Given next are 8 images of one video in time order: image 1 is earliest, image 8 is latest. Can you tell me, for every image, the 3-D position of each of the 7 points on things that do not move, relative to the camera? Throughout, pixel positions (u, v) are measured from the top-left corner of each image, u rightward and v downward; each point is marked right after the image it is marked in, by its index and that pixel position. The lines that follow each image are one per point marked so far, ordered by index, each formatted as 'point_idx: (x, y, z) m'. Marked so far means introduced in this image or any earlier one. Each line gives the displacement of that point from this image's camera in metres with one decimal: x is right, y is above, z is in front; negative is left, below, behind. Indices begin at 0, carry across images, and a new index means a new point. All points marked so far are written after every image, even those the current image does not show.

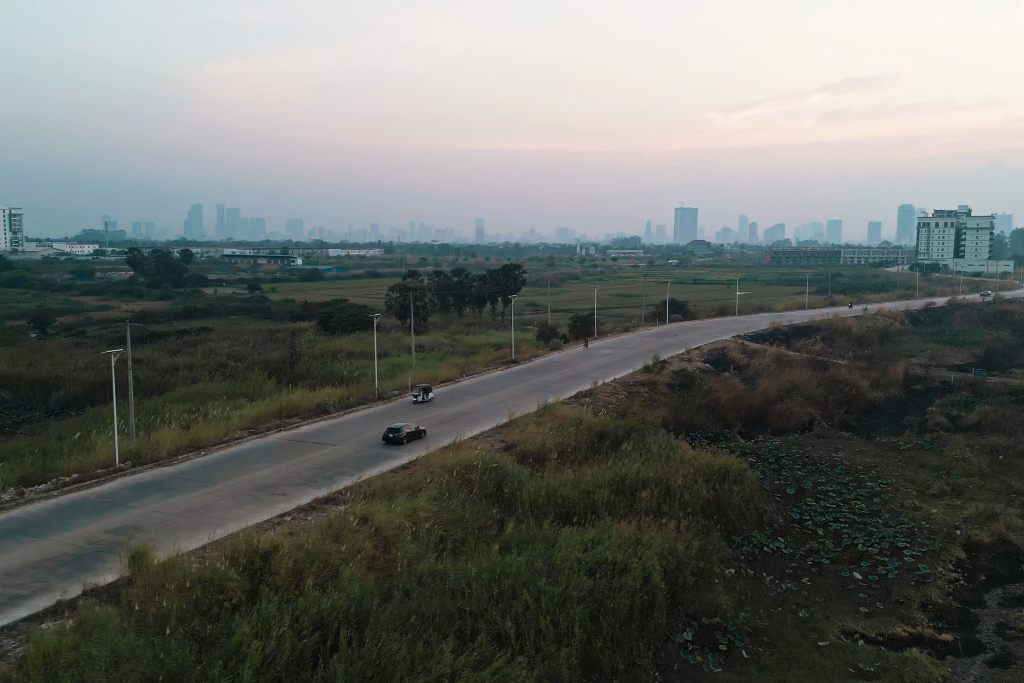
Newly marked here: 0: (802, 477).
0: (+10.7, -5.1, +17.2) m
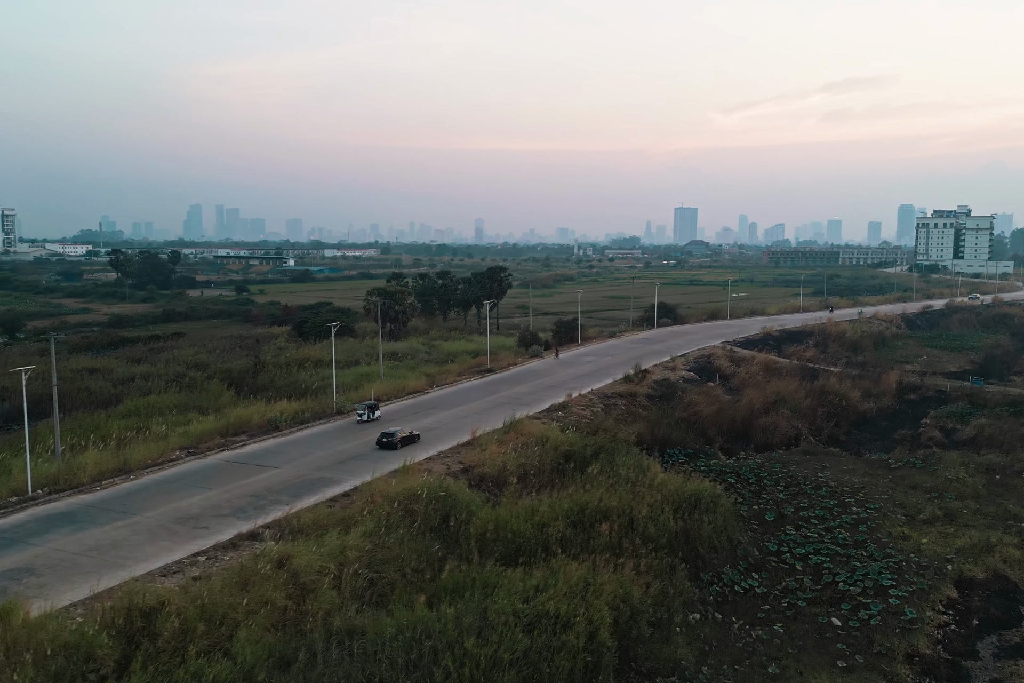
0: (+9.3, -5.5, +16.0) m
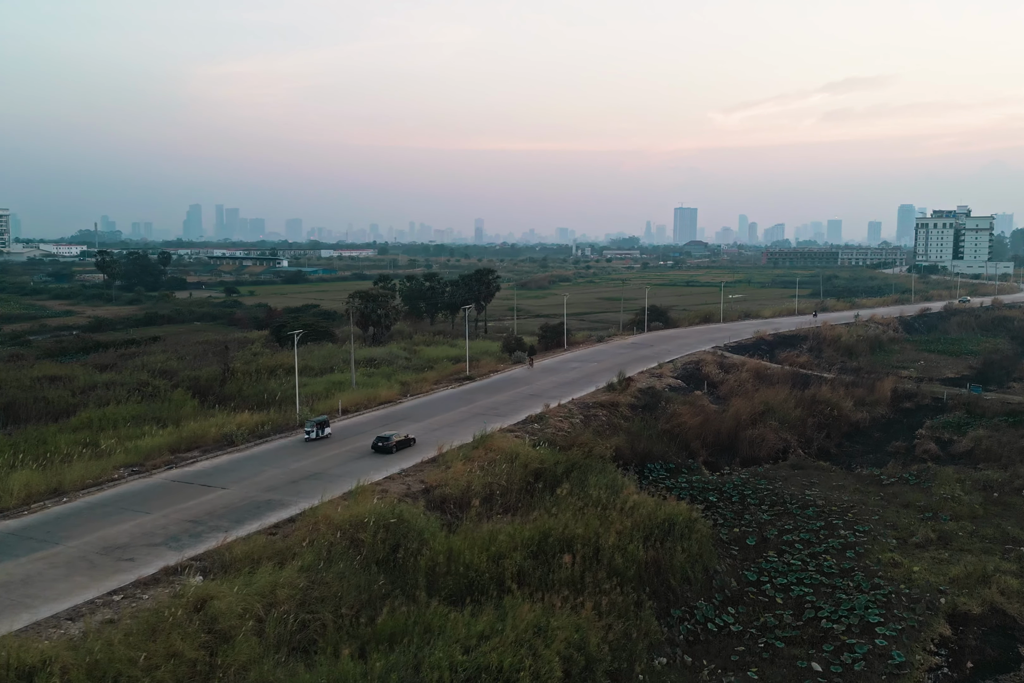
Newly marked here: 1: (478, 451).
0: (+8.2, -5.9, +15.0) m
1: (-1.2, -3.8, +16.2) m
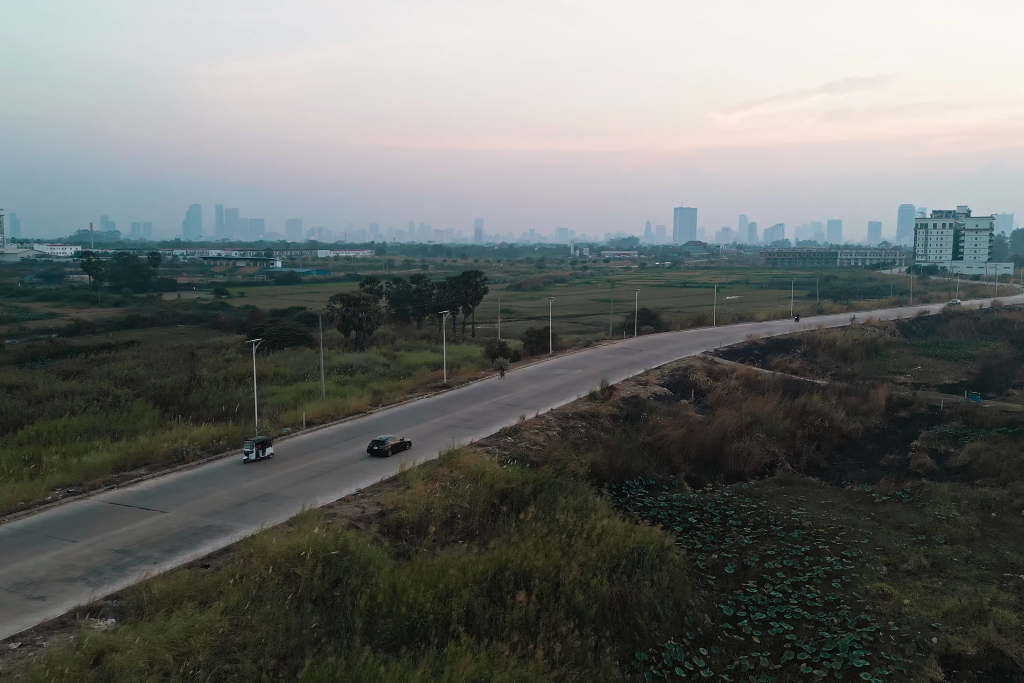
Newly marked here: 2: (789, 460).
0: (+7.1, -6.2, +14.0) m
1: (-2.3, -4.2, +15.2) m
2: (+11.7, -5.0, +19.7) m
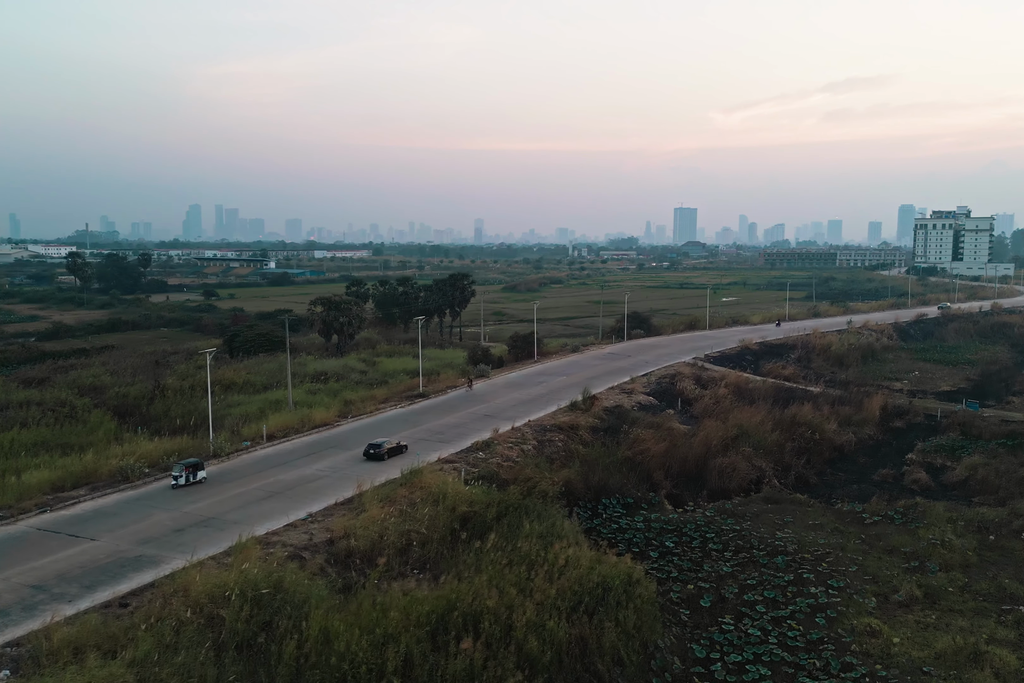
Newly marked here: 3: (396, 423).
0: (+6.0, -6.6, +13.0) m
1: (-3.4, -4.5, +14.2) m
2: (+10.6, -5.4, +18.7) m
3: (-5.0, -3.5, +19.9) m
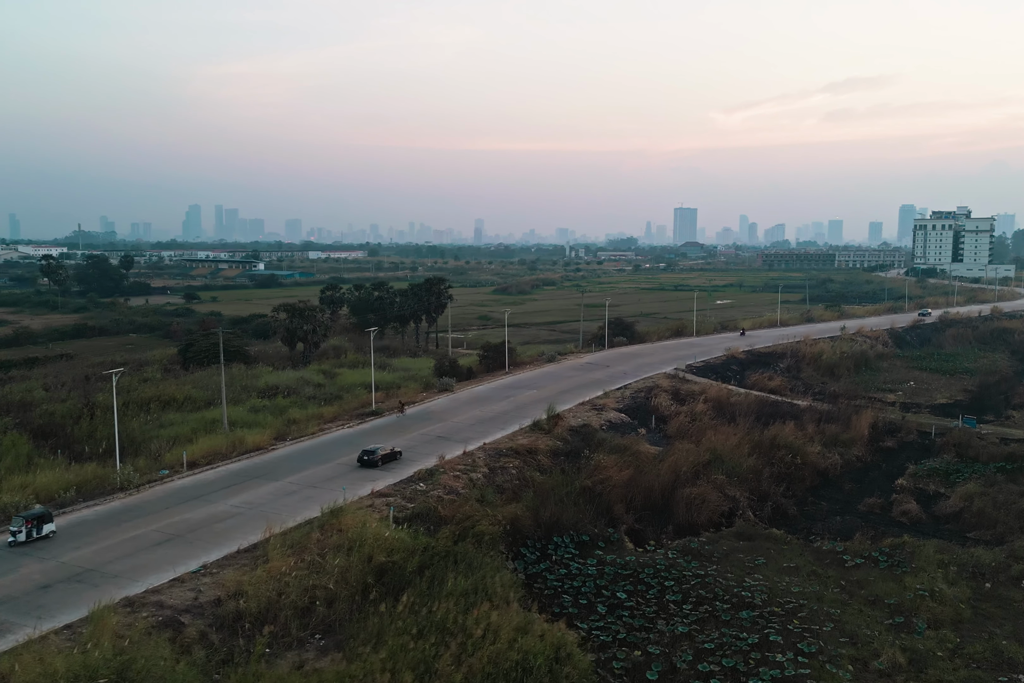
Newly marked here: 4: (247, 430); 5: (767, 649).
0: (+4.1, -7.2, +11.3) m
1: (-5.3, -5.2, +12.5) m
2: (+8.7, -6.0, +16.9) m
3: (-6.9, -4.1, +18.2) m
4: (-10.9, -3.6, +19.2) m
5: (+6.2, -7.4, +11.2) m
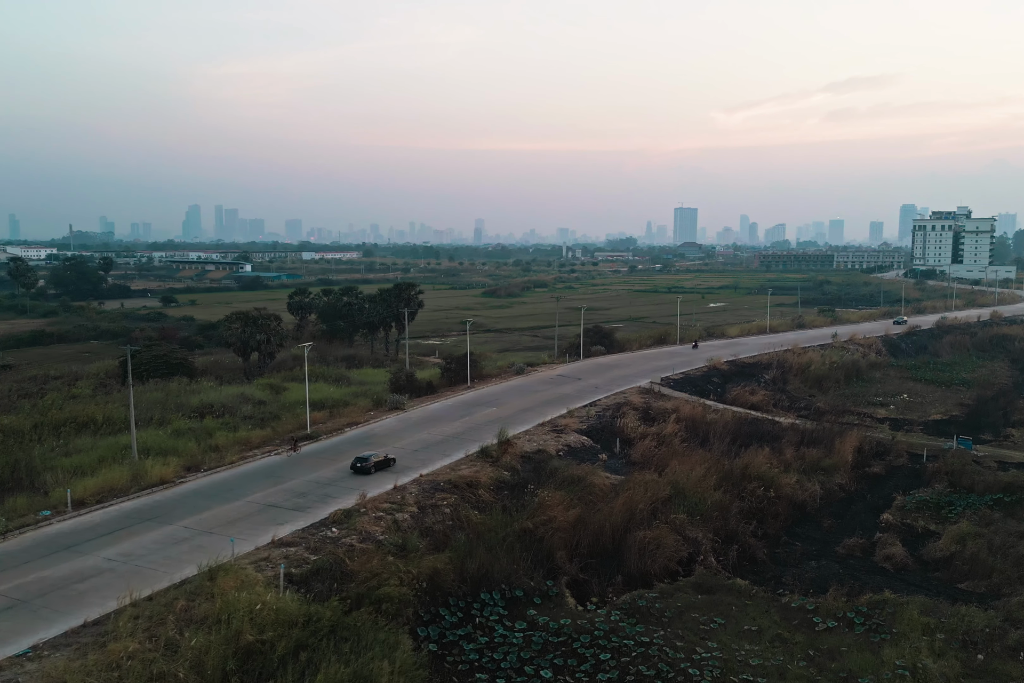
0: (+1.9, -7.9, +9.4) m
1: (-7.5, -5.9, +10.6) m
2: (+6.5, -6.7, +15.0) m
3: (-9.1, -4.8, +16.3) m
4: (-13.1, -4.3, +17.2) m
5: (+4.0, -8.1, +9.3) m
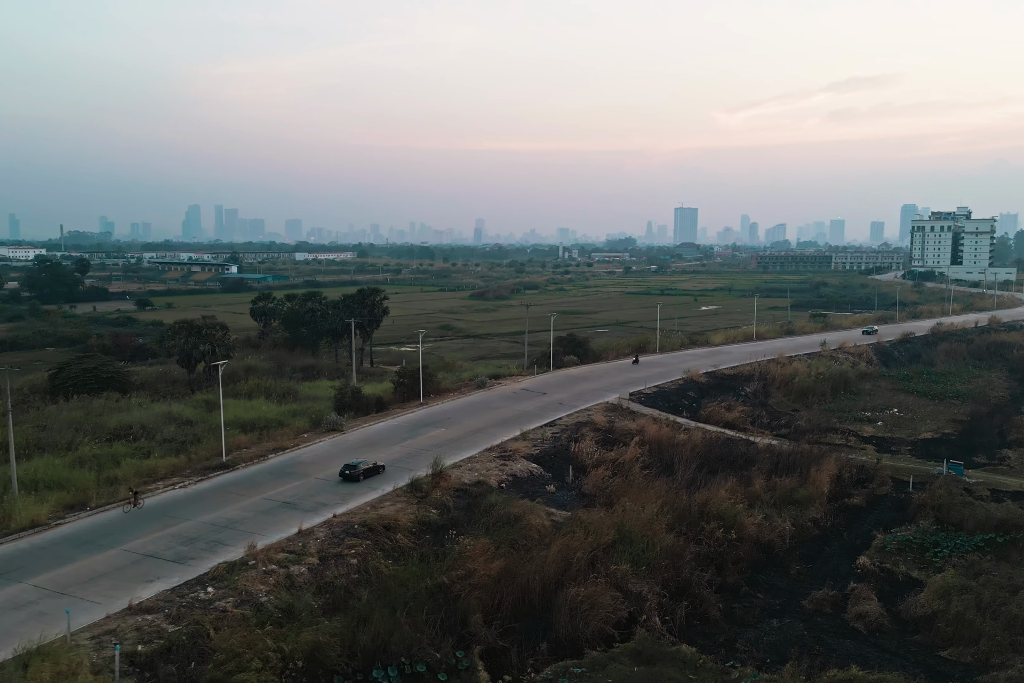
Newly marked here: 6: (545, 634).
0: (-0.4, -8.6, +7.4) m
1: (-9.9, -6.6, +8.6) m
2: (+4.2, -7.4, +13.0) m
3: (-11.4, -5.5, +14.3) m
4: (-15.5, -5.0, +15.3) m
5: (+1.6, -8.8, +7.3) m
6: (+0.9, -7.6, +12.3) m
